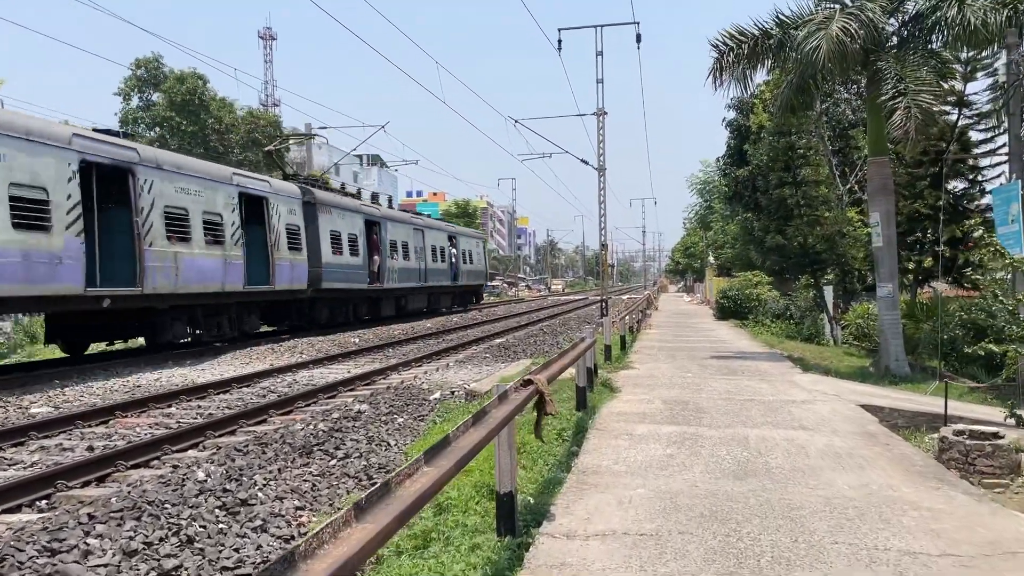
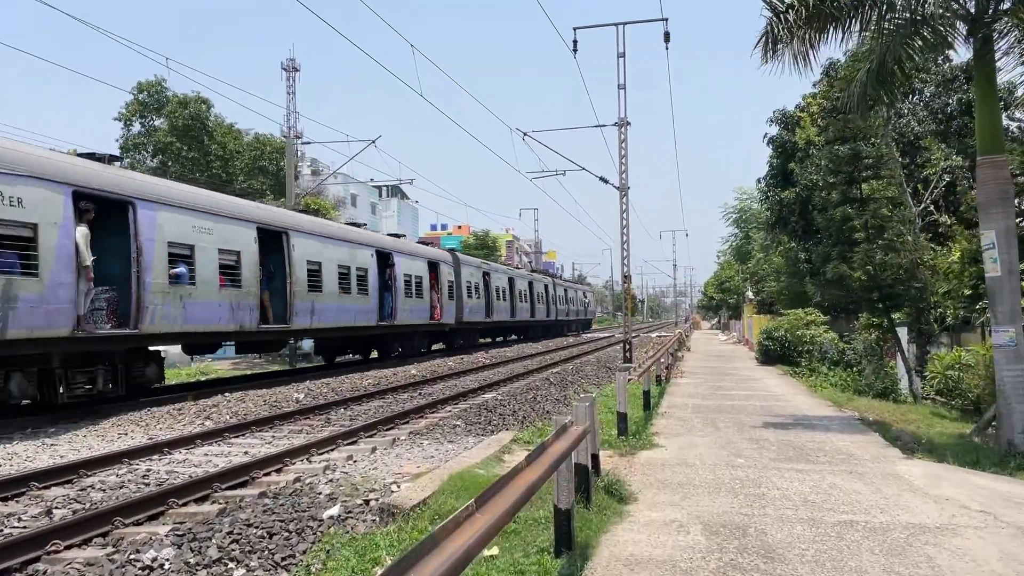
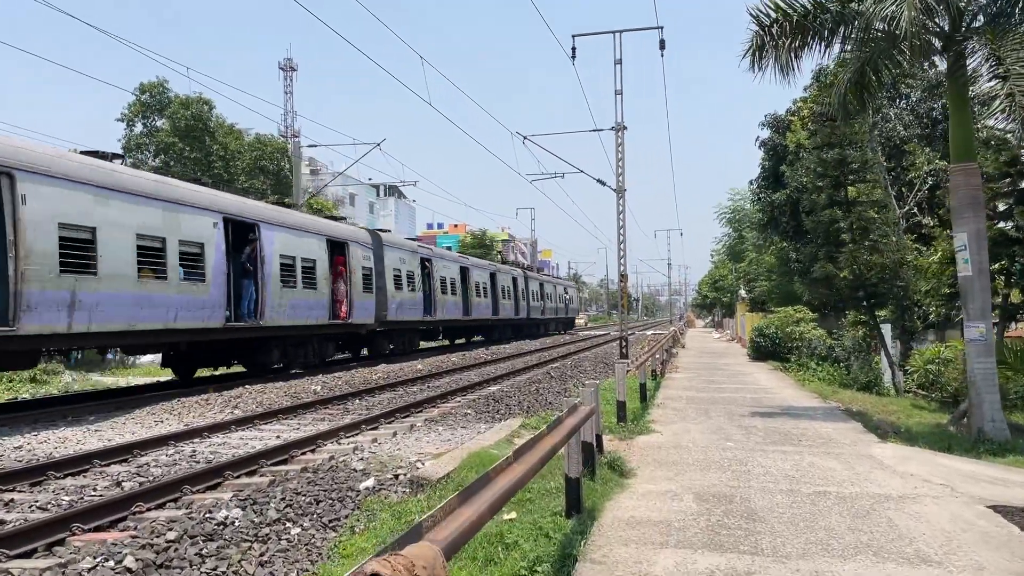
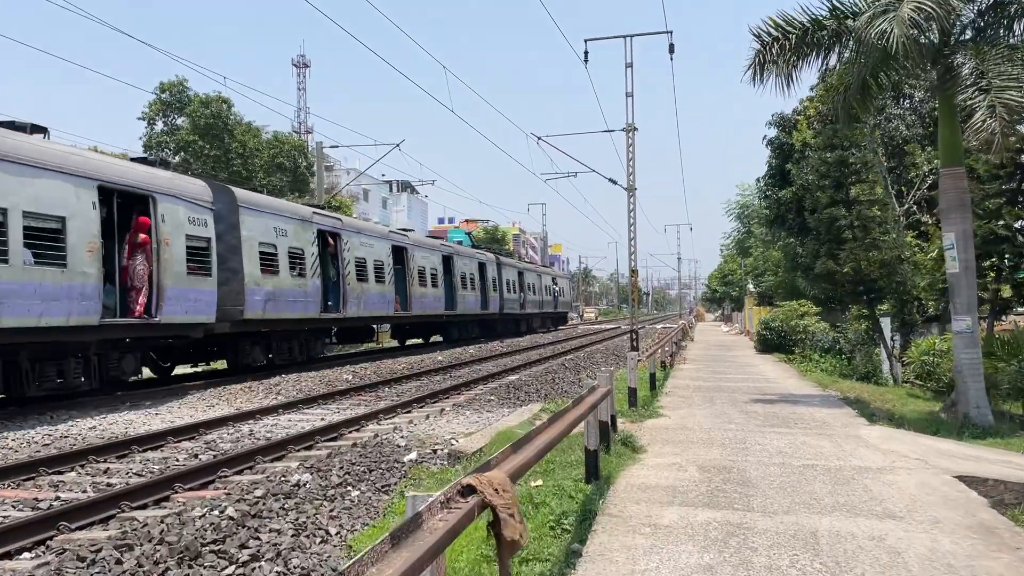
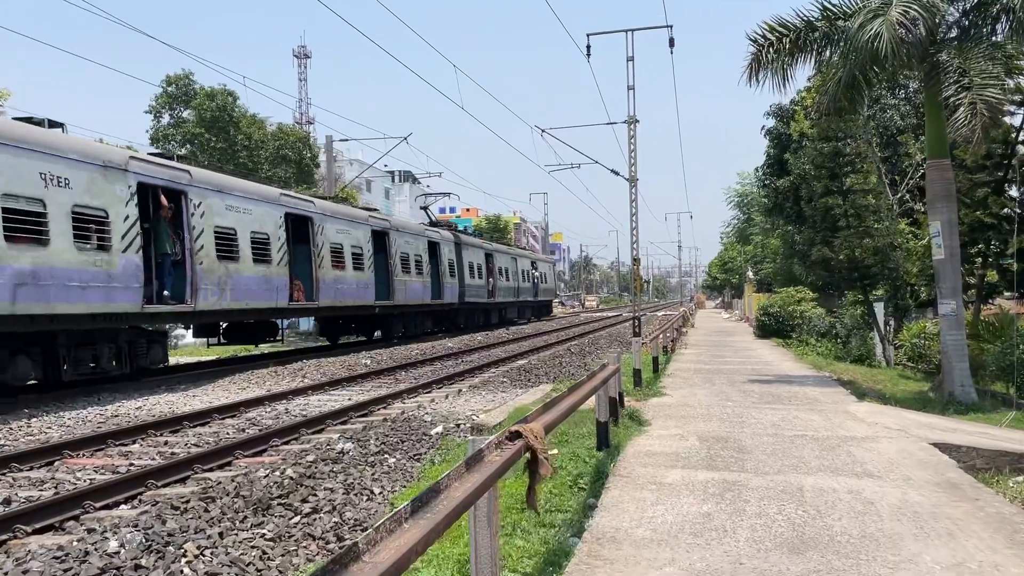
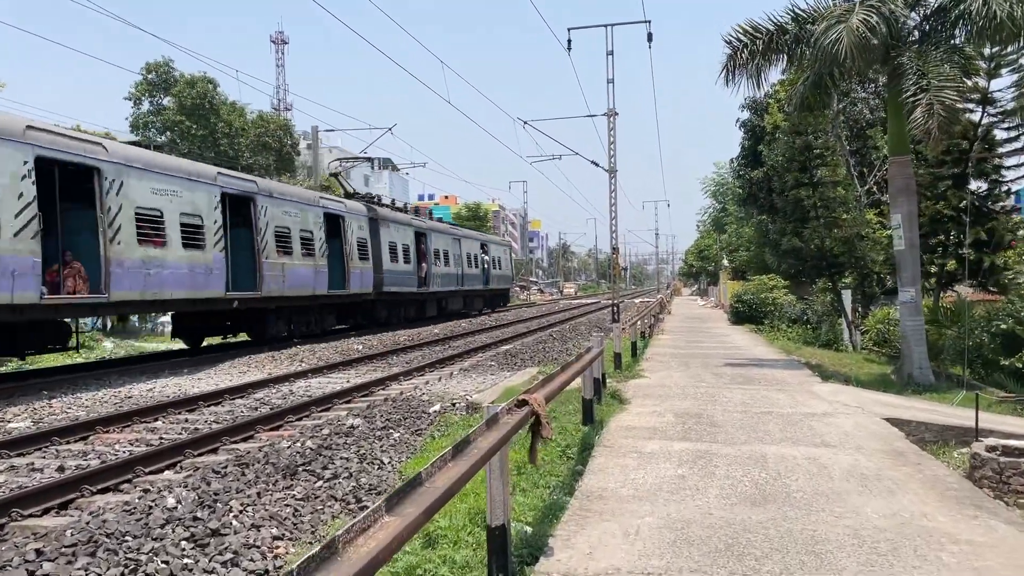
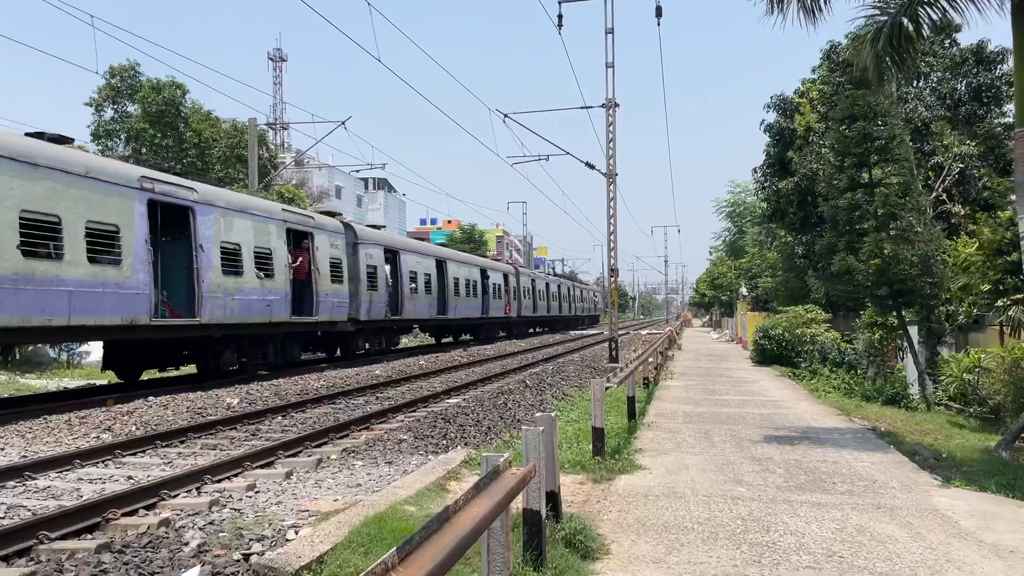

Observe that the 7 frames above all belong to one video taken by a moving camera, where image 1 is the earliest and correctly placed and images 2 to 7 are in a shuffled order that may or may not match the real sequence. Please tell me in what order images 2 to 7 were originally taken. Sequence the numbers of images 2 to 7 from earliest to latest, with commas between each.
6, 5, 4, 3, 2, 7
